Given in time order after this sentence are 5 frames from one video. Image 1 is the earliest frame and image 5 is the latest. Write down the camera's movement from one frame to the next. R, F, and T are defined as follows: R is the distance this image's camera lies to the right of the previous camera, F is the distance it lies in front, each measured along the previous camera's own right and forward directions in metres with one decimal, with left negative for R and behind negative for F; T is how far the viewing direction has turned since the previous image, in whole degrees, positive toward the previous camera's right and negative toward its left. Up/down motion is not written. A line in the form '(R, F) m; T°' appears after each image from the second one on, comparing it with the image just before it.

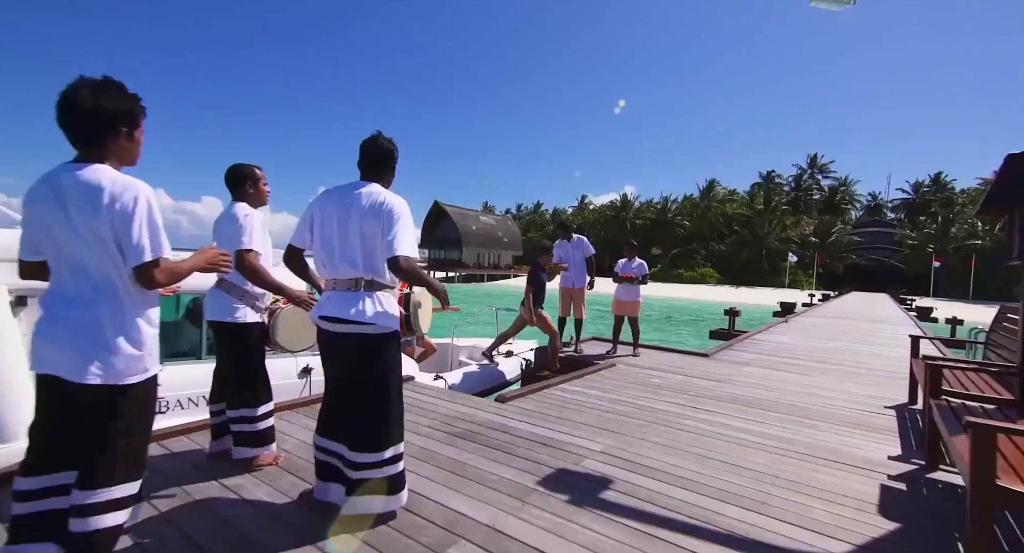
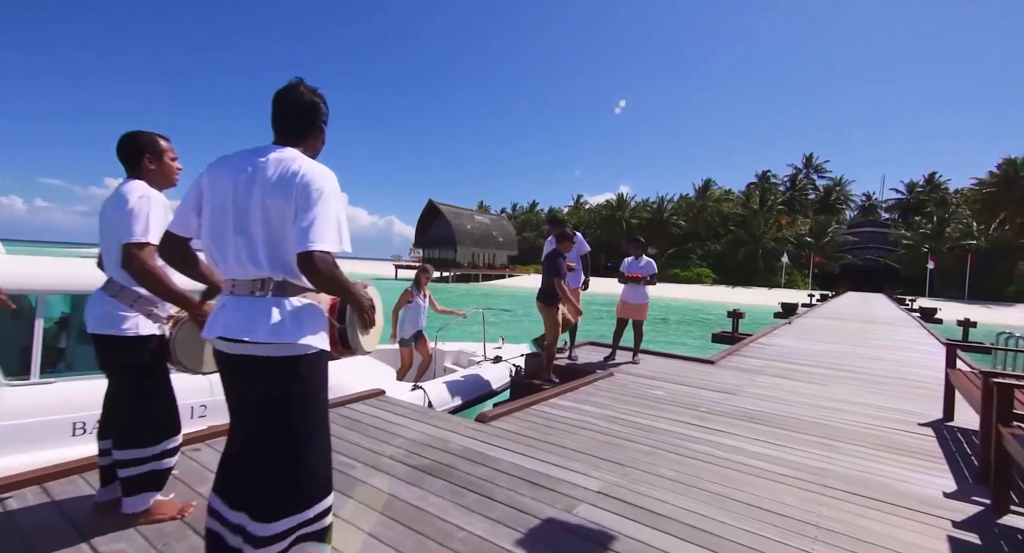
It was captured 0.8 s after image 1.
(+0.1, +0.6) m; +1°
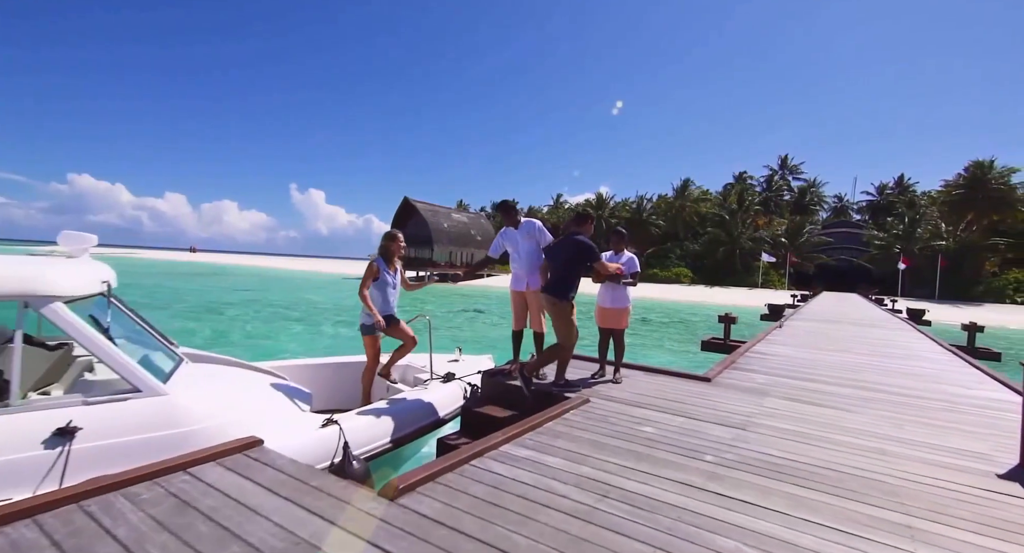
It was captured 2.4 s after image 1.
(+0.3, +1.2) m; +2°
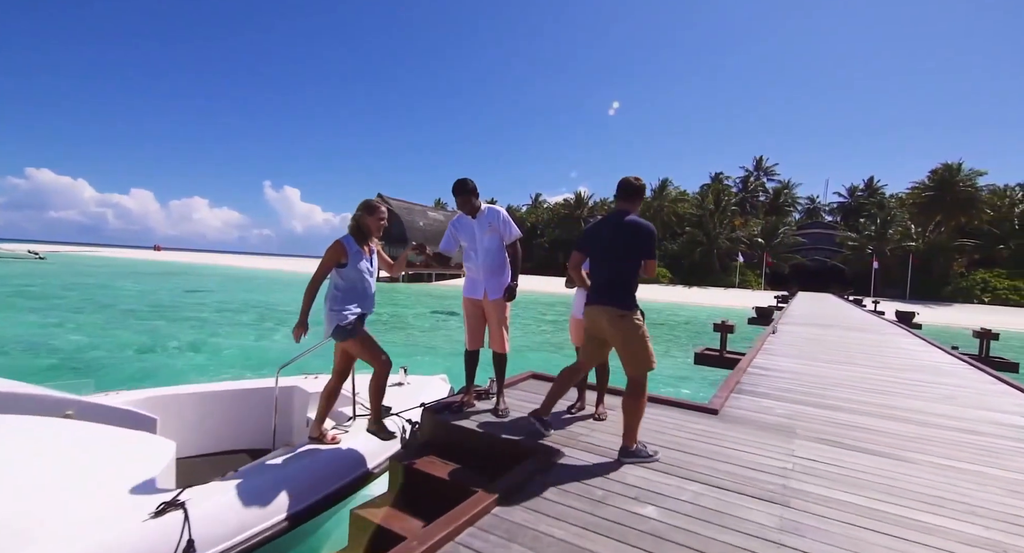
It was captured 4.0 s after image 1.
(+0.2, +1.2) m; +2°
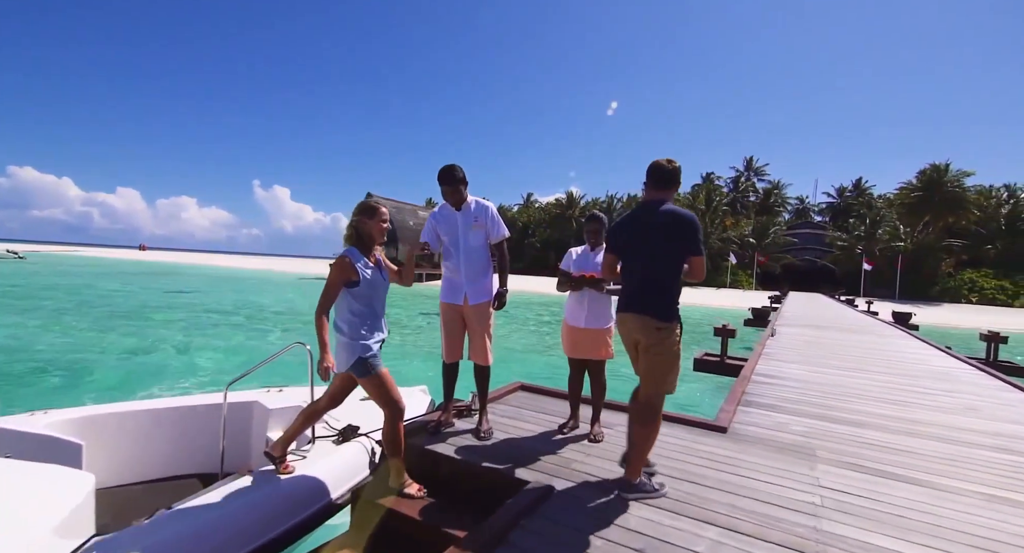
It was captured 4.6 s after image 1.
(+0.1, +0.5) m; +1°
